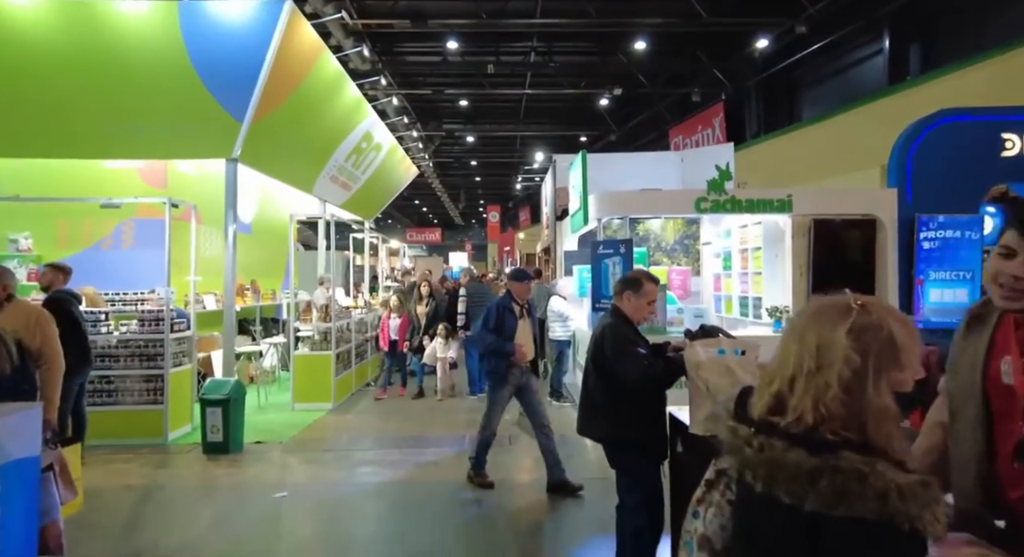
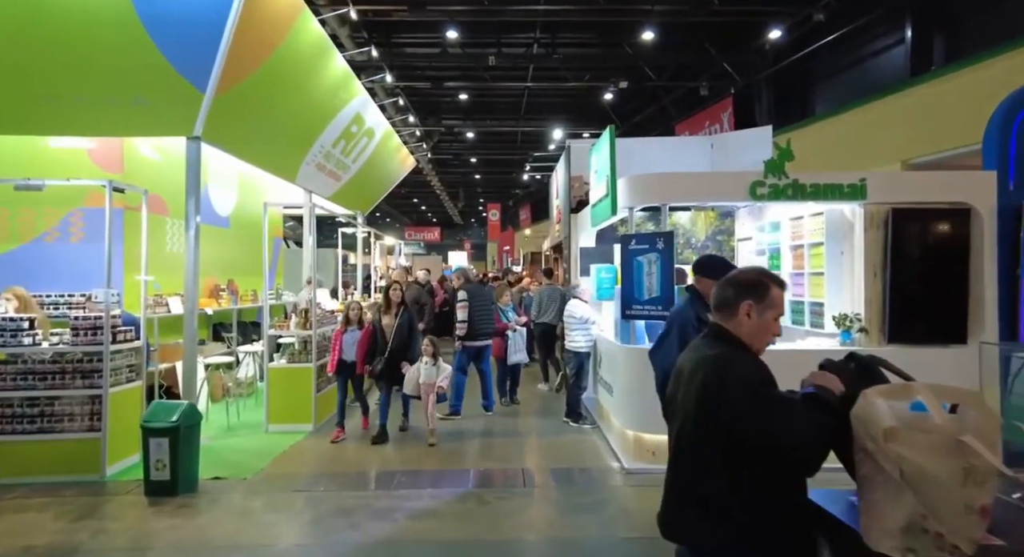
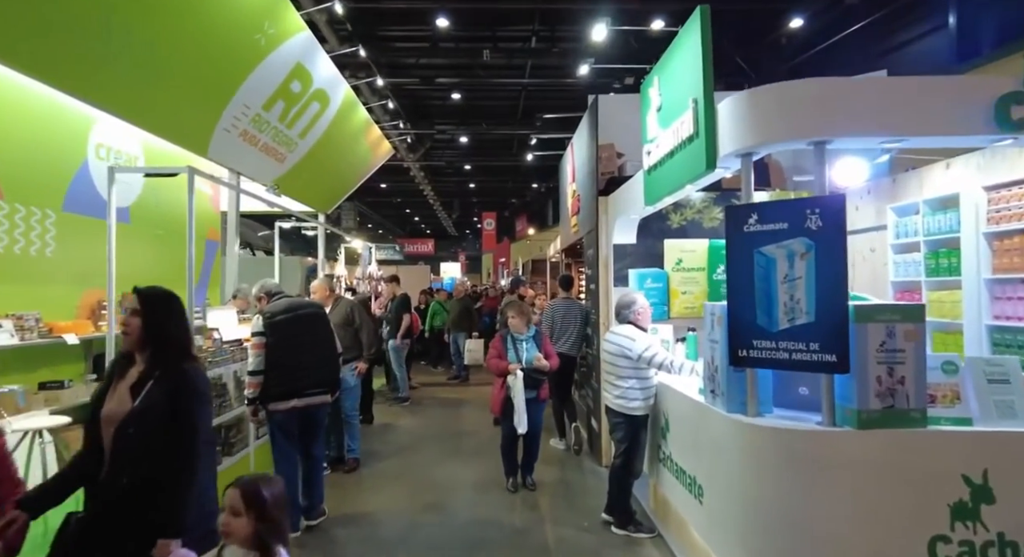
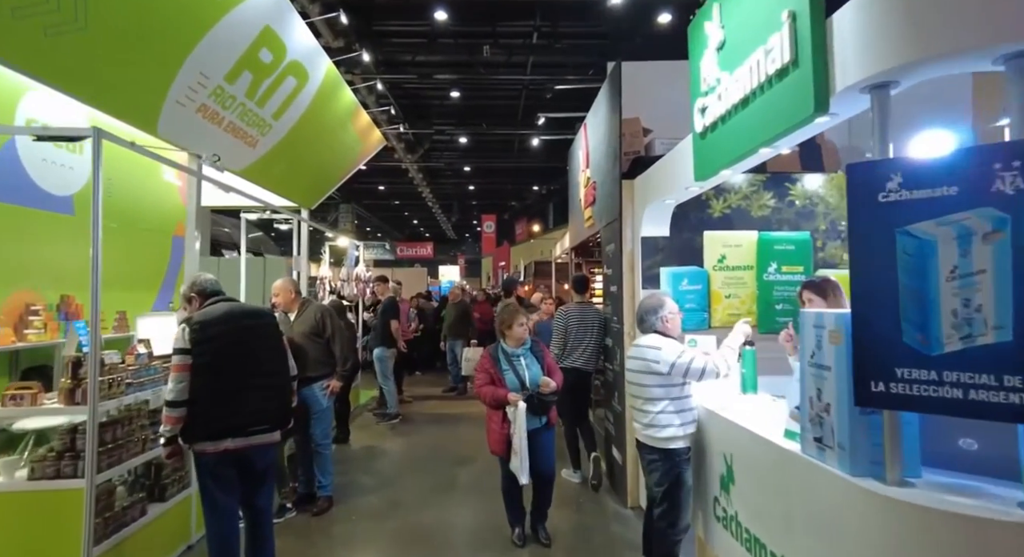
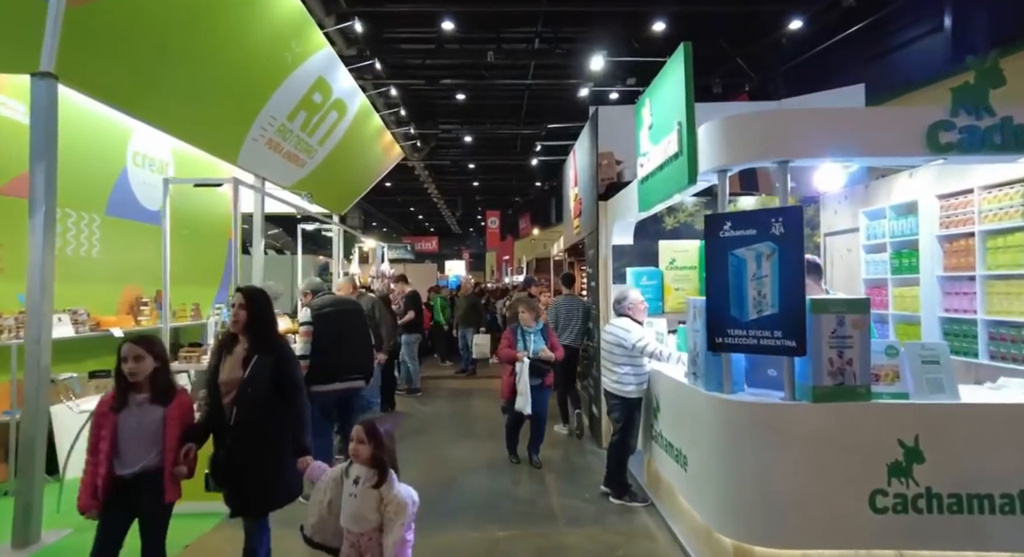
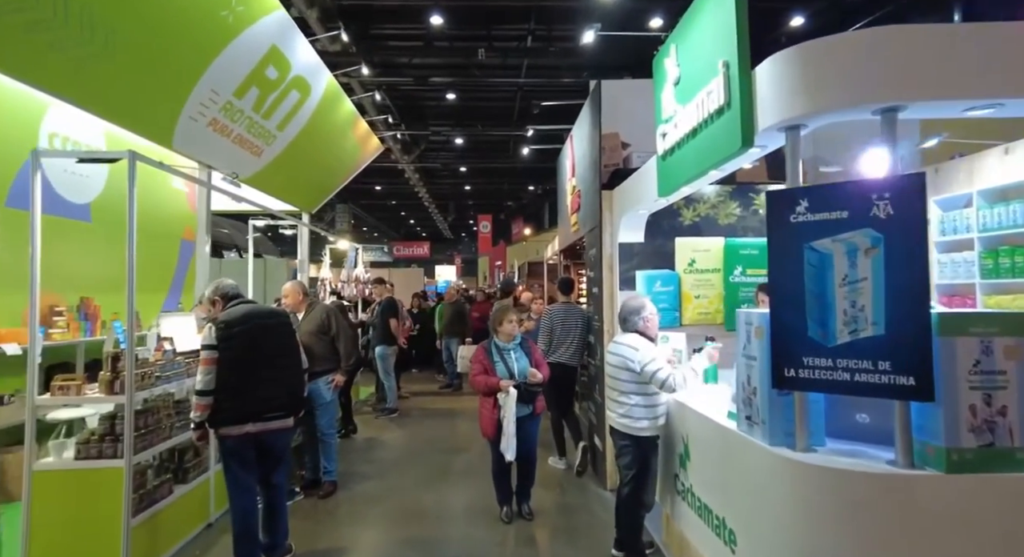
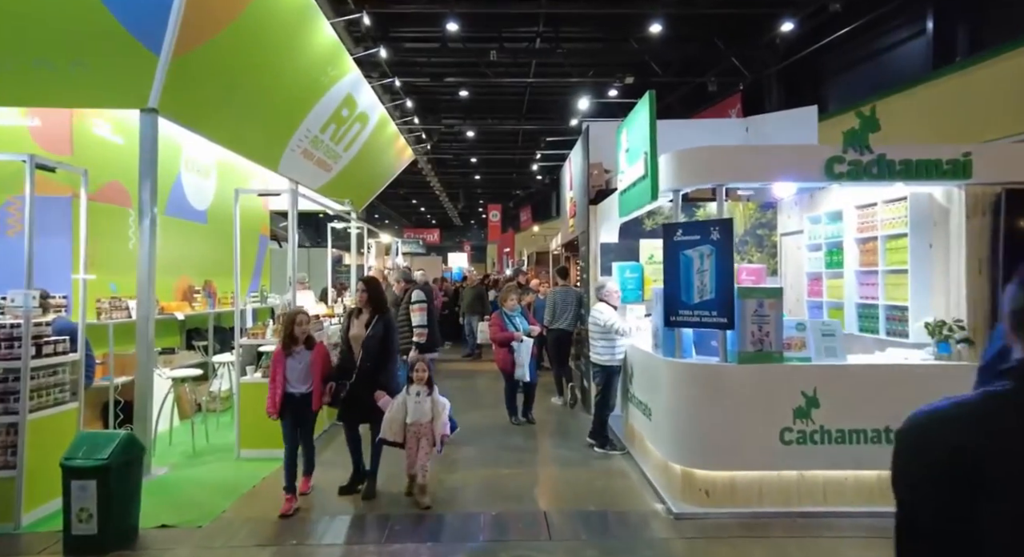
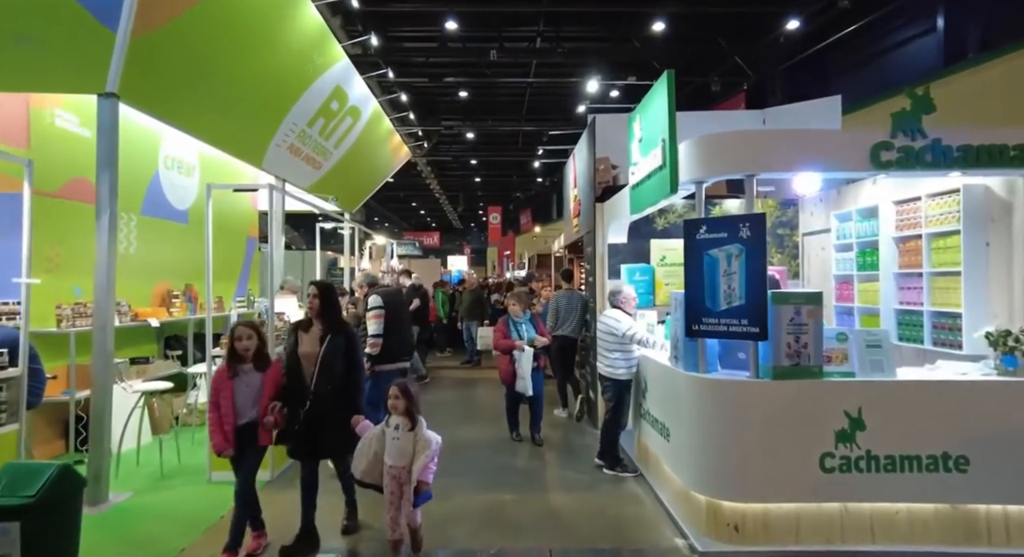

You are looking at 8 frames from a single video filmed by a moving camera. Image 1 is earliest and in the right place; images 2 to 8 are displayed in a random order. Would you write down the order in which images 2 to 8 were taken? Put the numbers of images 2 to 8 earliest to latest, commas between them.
2, 7, 8, 5, 3, 6, 4
